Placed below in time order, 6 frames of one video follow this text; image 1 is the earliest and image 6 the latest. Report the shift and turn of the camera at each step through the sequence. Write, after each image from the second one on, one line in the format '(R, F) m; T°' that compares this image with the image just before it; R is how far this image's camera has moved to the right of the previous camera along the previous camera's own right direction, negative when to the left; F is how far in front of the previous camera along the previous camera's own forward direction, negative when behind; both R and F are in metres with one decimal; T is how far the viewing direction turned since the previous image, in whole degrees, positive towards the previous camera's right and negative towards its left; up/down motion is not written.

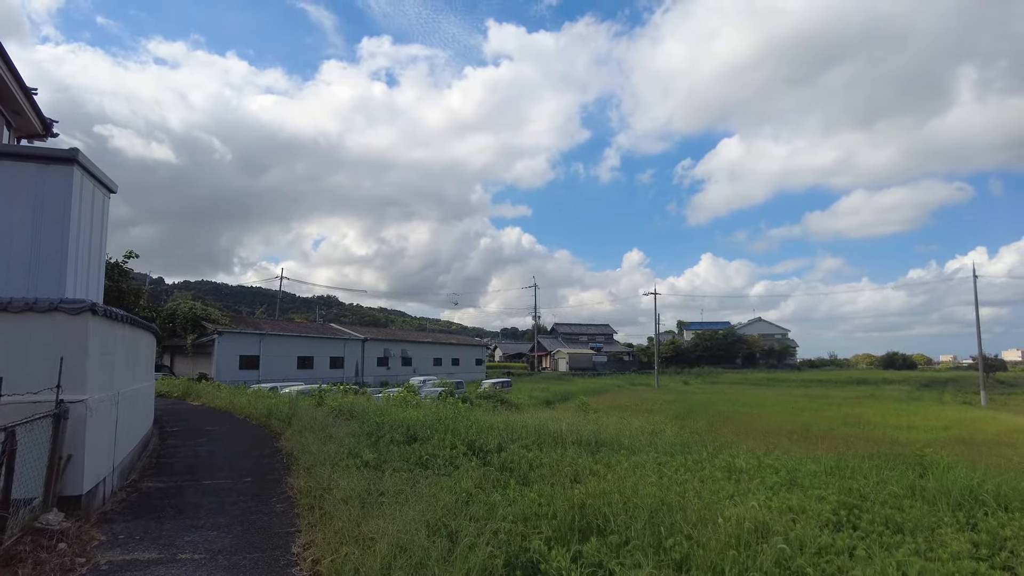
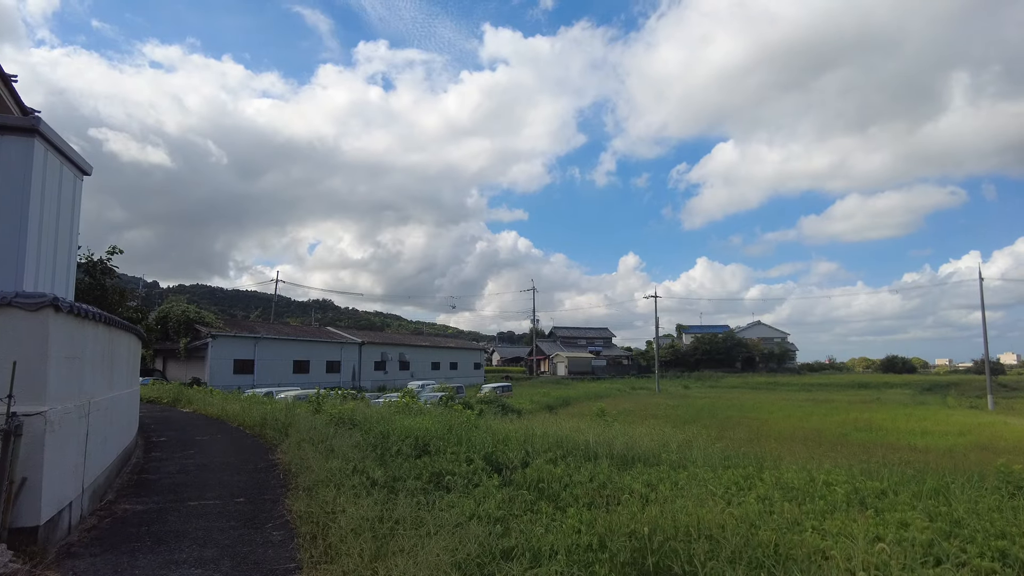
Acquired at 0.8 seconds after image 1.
(-0.2, +0.5) m; 0°
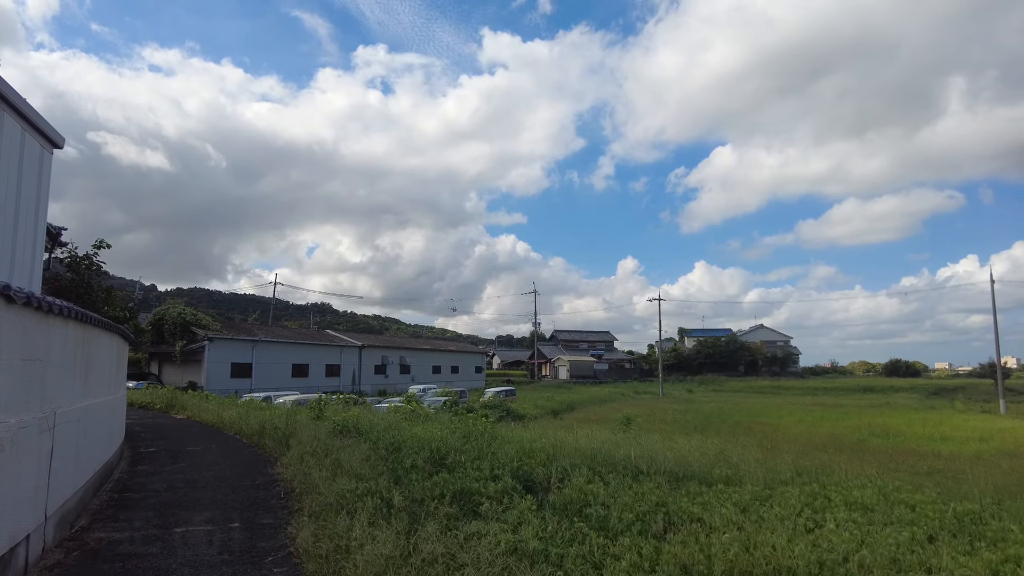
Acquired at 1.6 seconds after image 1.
(-0.2, +0.5) m; 0°
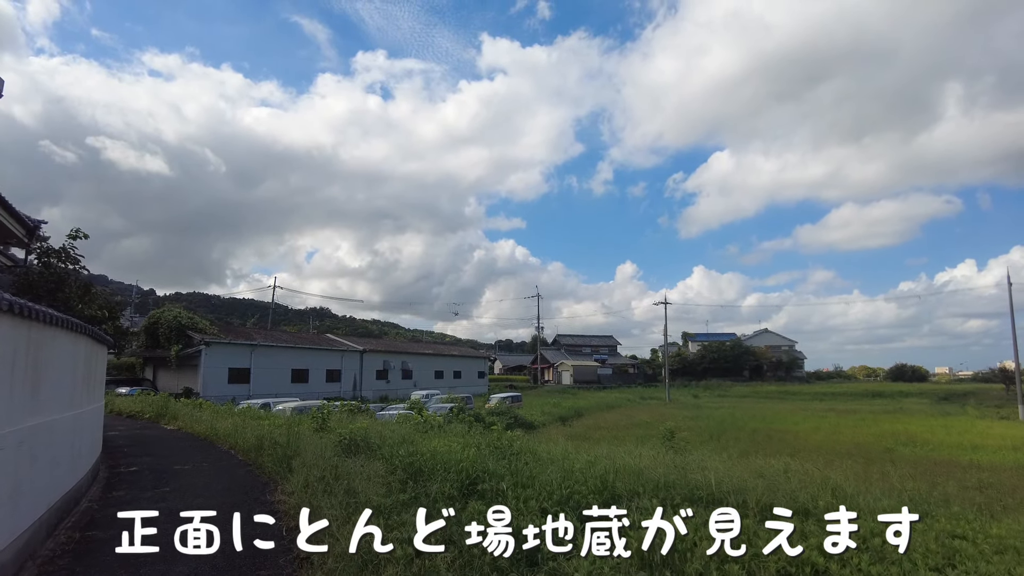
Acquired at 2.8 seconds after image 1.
(-0.3, +0.7) m; 0°
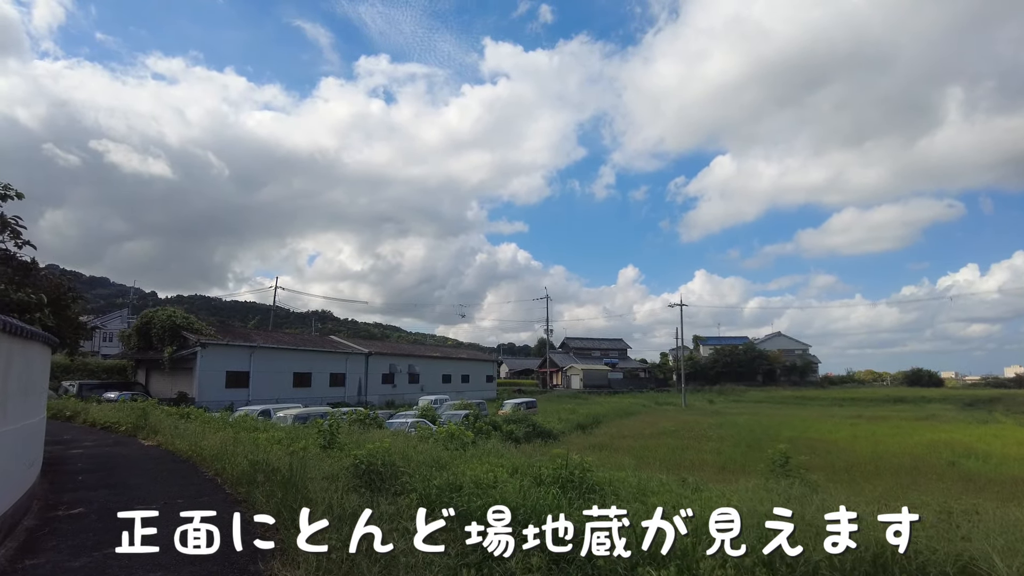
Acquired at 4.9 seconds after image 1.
(-0.5, +1.3) m; 0°
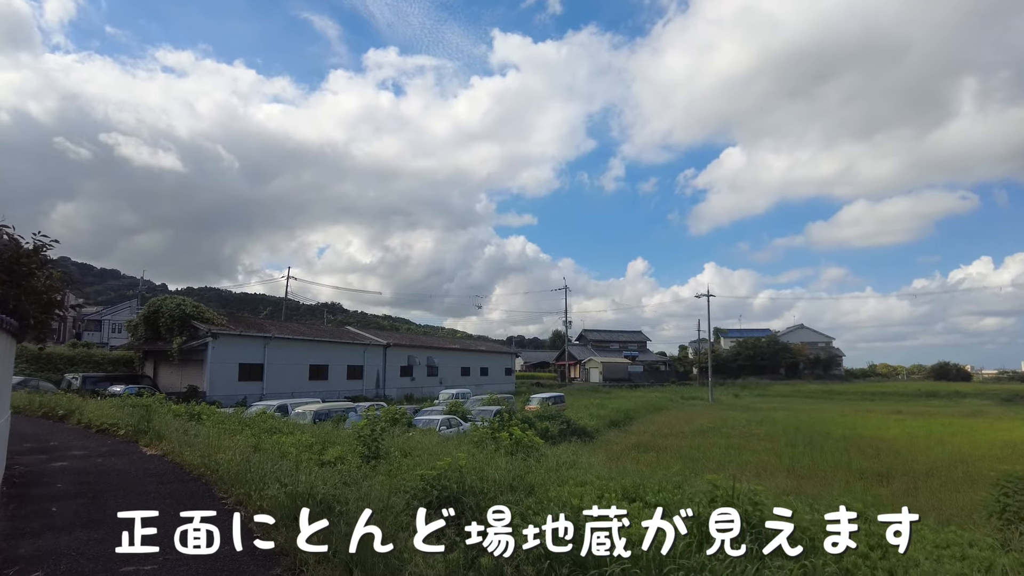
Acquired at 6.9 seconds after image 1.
(-0.6, +1.2) m; -1°
